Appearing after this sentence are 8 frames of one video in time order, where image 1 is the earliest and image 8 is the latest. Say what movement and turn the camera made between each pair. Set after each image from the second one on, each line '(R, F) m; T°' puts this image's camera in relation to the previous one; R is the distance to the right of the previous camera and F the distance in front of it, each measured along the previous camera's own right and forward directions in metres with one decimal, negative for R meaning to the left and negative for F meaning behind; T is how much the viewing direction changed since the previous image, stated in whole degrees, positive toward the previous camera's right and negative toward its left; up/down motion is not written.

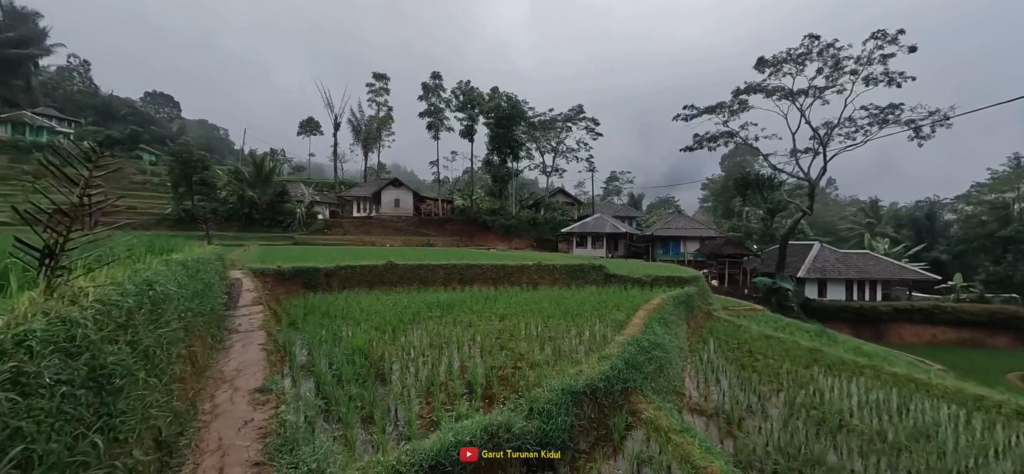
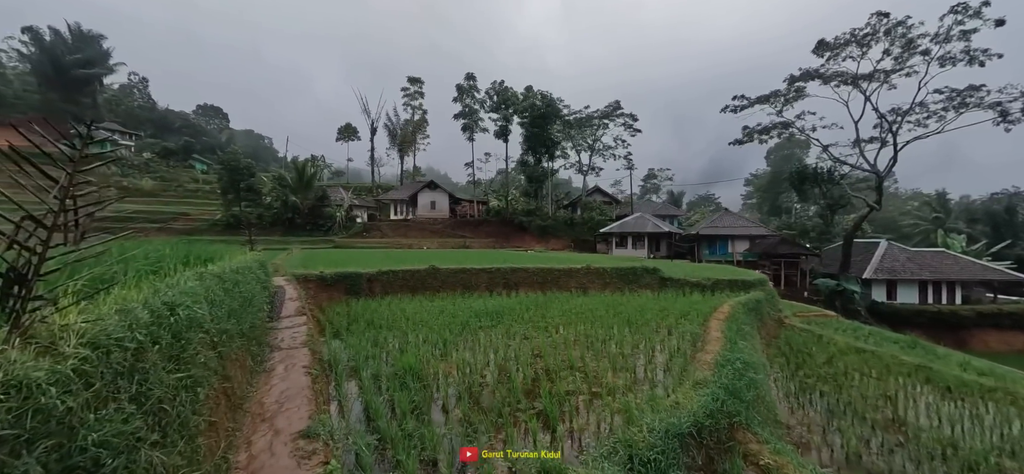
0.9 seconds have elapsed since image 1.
(-0.5, +0.7) m; -5°
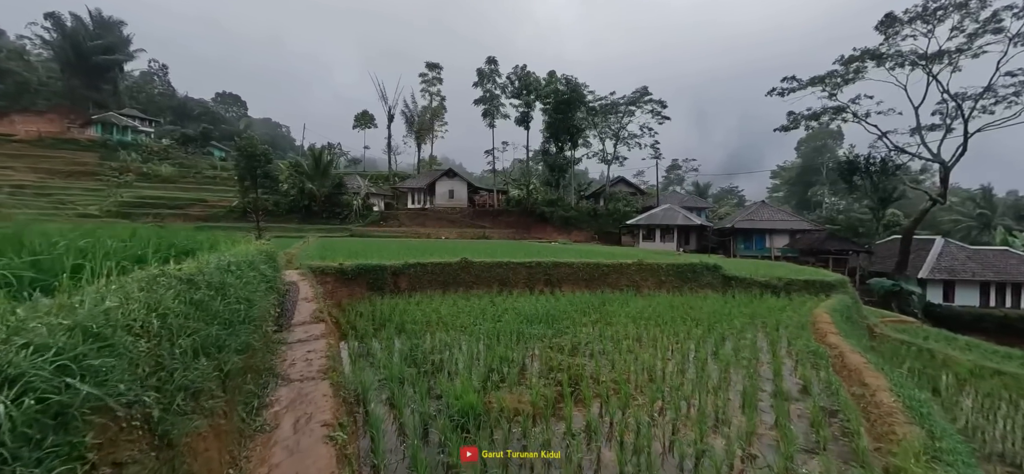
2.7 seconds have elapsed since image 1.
(-0.8, +1.5) m; -2°
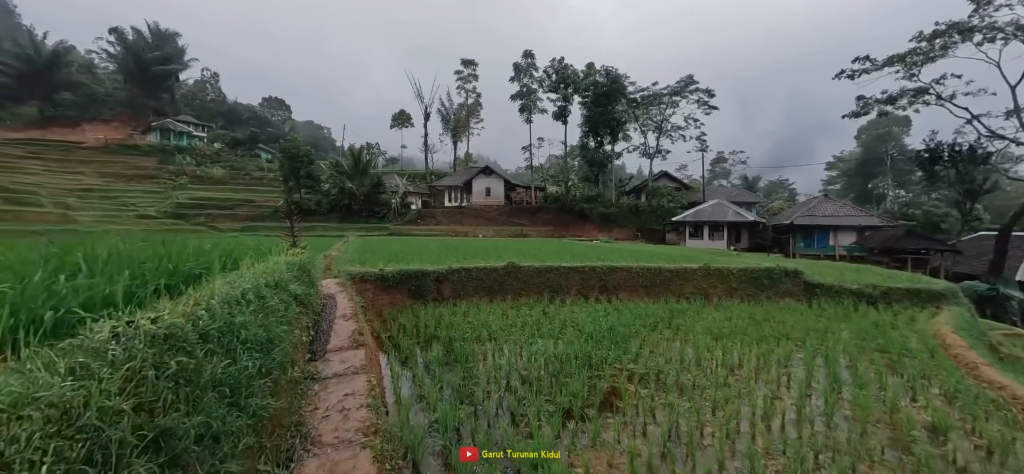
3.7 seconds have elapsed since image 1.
(-0.4, +0.9) m; -5°
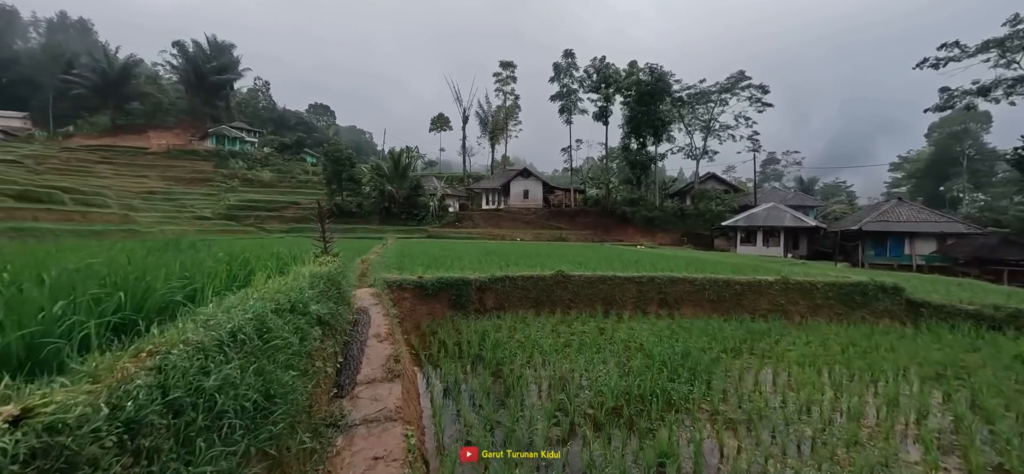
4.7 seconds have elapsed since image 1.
(-0.3, +0.8) m; -5°
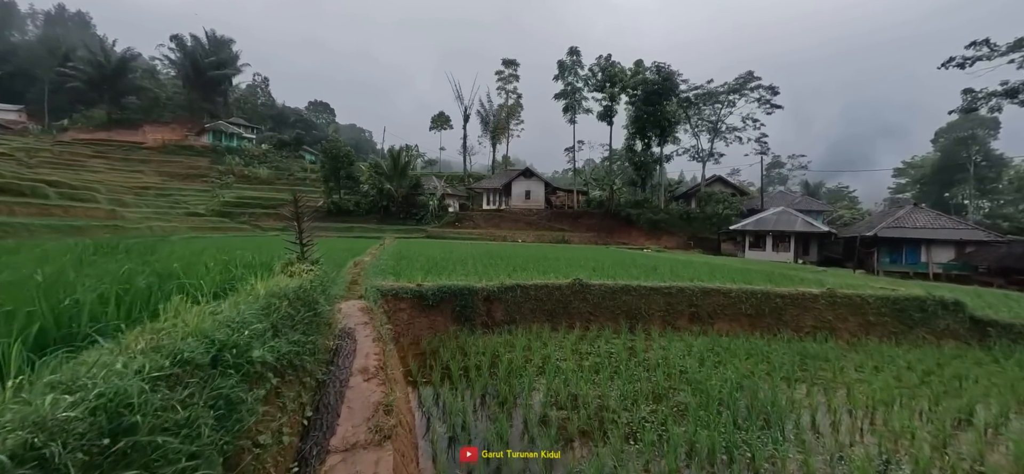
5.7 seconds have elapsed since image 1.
(-0.3, +1.0) m; 0°
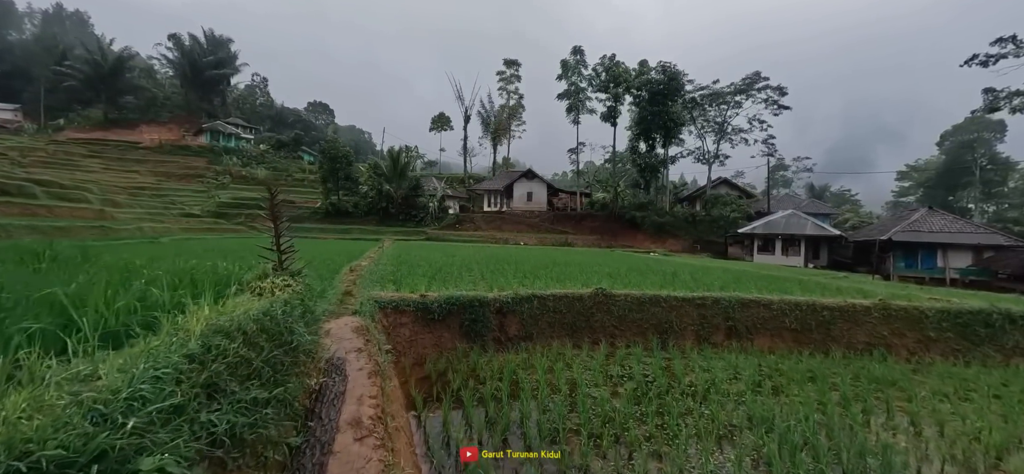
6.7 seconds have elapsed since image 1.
(-0.3, +0.8) m; 0°
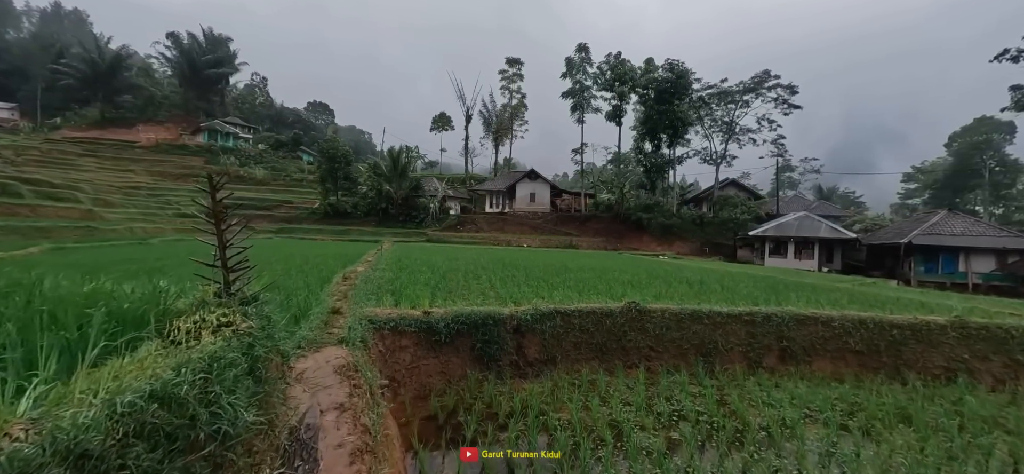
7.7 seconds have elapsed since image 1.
(-0.3, +1.0) m; 0°
